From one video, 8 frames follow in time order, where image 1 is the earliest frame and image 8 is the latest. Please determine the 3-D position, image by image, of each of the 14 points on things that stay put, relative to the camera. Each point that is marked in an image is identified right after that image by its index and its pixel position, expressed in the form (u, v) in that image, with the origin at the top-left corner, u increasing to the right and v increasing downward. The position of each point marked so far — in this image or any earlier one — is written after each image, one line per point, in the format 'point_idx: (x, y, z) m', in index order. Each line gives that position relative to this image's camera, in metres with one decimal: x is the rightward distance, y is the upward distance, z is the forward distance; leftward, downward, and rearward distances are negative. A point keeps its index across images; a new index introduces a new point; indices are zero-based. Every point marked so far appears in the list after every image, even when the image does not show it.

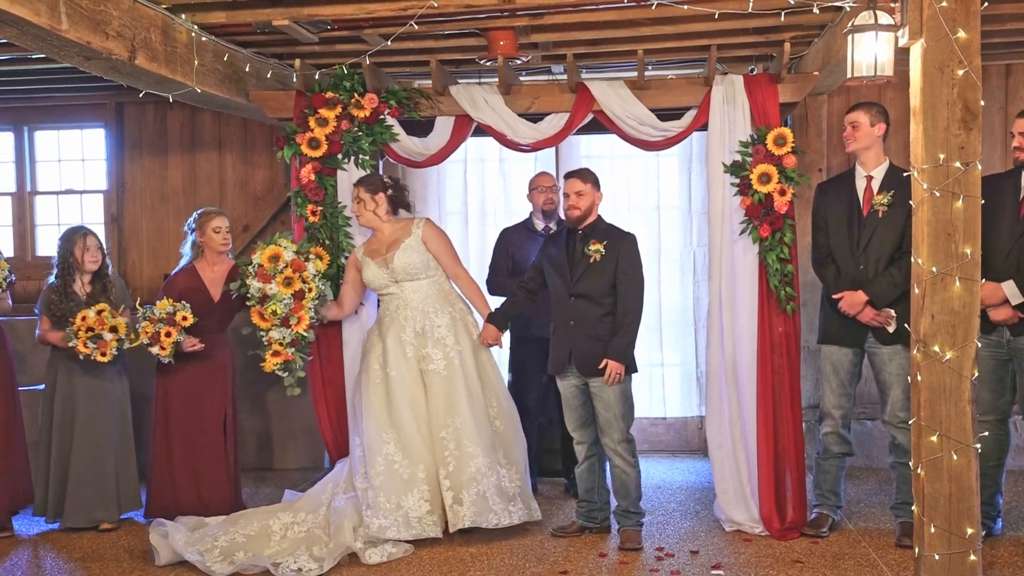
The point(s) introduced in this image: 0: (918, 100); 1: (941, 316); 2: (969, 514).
0: (+1.5, +0.7, +3.0) m
1: (+1.6, -0.1, +3.1) m
2: (+1.7, -0.8, +3.1) m
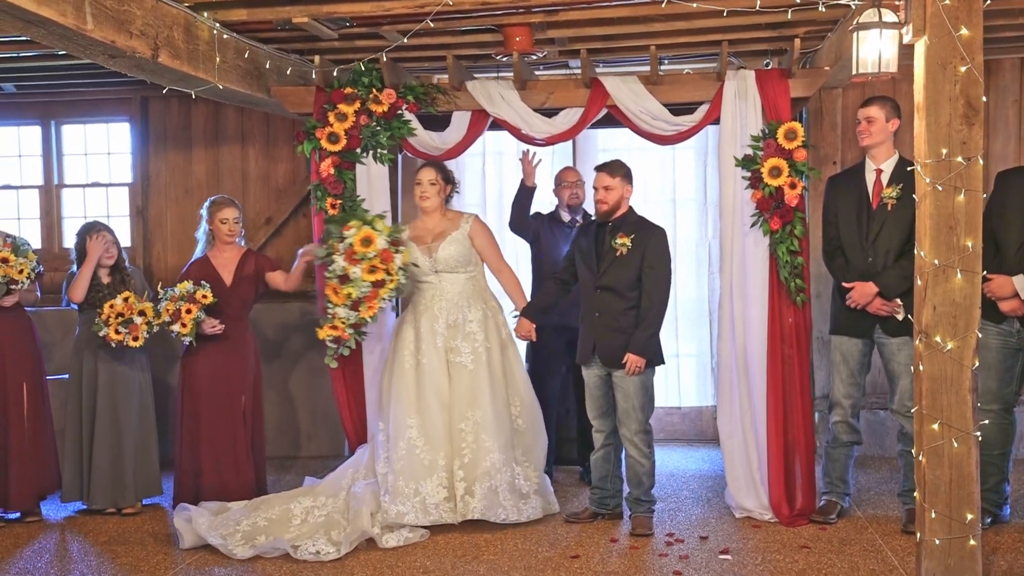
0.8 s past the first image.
0: (+1.5, +0.7, +3.1) m
1: (+1.6, -0.1, +3.1) m
2: (+1.7, -0.8, +3.1) m
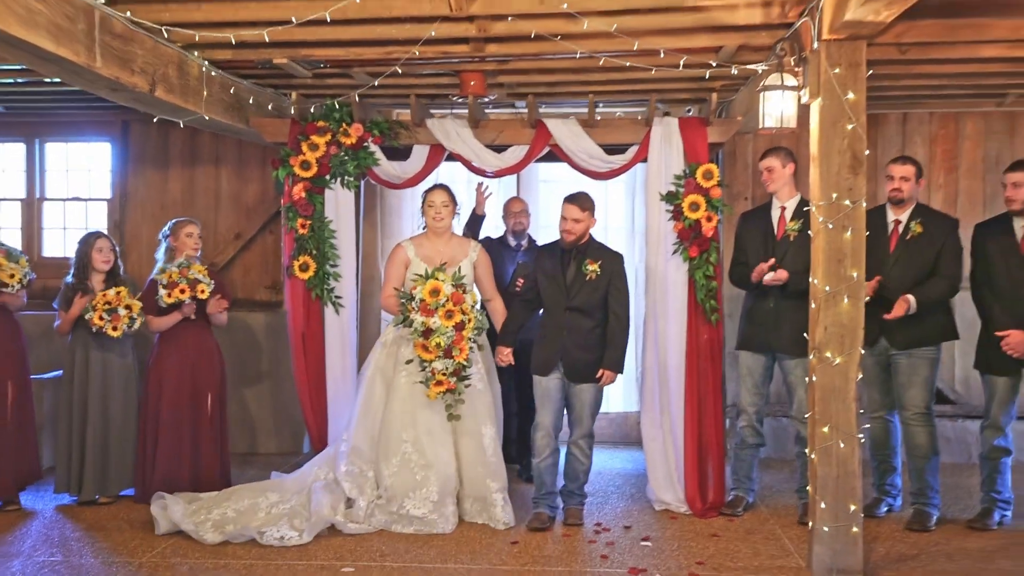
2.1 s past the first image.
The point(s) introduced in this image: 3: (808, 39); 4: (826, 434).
0: (+1.4, +0.6, +3.7) m
1: (+1.4, -0.2, +3.7) m
2: (+1.5, -0.9, +3.7) m
3: (+1.4, +1.1, +3.8) m
4: (+1.4, -0.7, +3.8) m
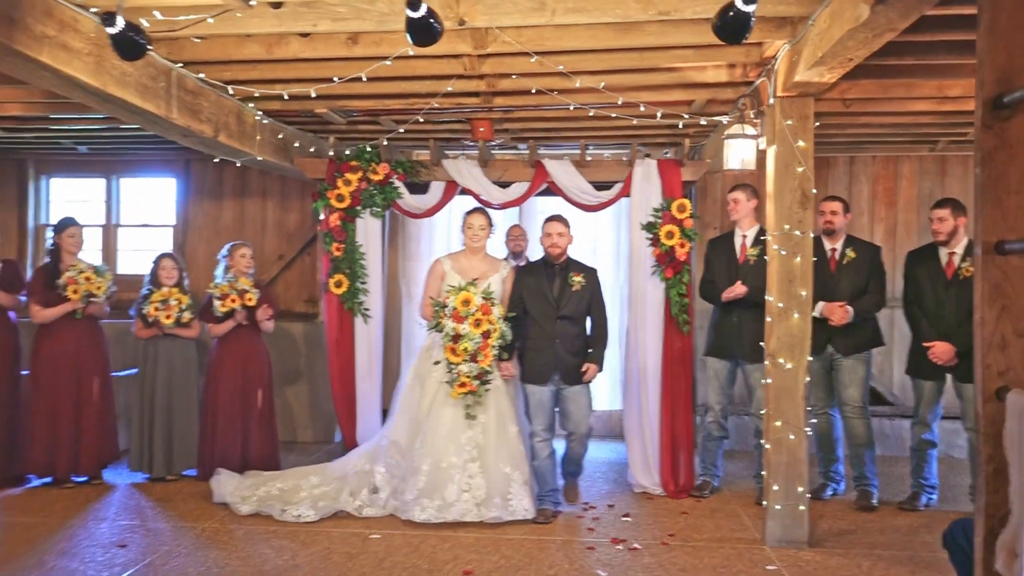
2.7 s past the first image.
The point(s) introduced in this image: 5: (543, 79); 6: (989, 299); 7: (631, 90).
0: (+1.4, +0.5, +4.5) m
1: (+1.4, -0.3, +4.5) m
2: (+1.5, -1.0, +4.5) m
3: (+1.4, +1.1, +4.7) m
4: (+1.4, -0.7, +4.6) m
5: (+0.2, +1.2, +4.8) m
6: (+1.1, 0.0, +2.0) m
7: (+0.7, +1.2, +5.1) m
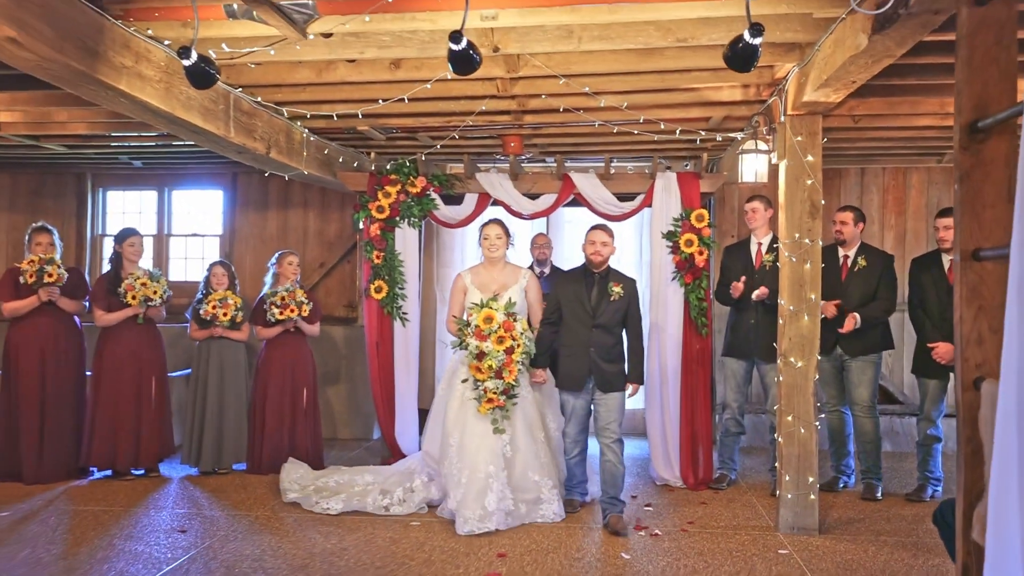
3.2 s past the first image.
0: (+1.5, +0.5, +4.9) m
1: (+1.6, -0.3, +4.9) m
2: (+1.7, -1.0, +4.9) m
3: (+1.6, +1.0, +5.0) m
4: (+1.6, -0.8, +4.9) m
5: (+0.4, +1.2, +5.2) m
6: (+1.2, 0.0, +2.3) m
7: (+0.9, +1.1, +5.5) m
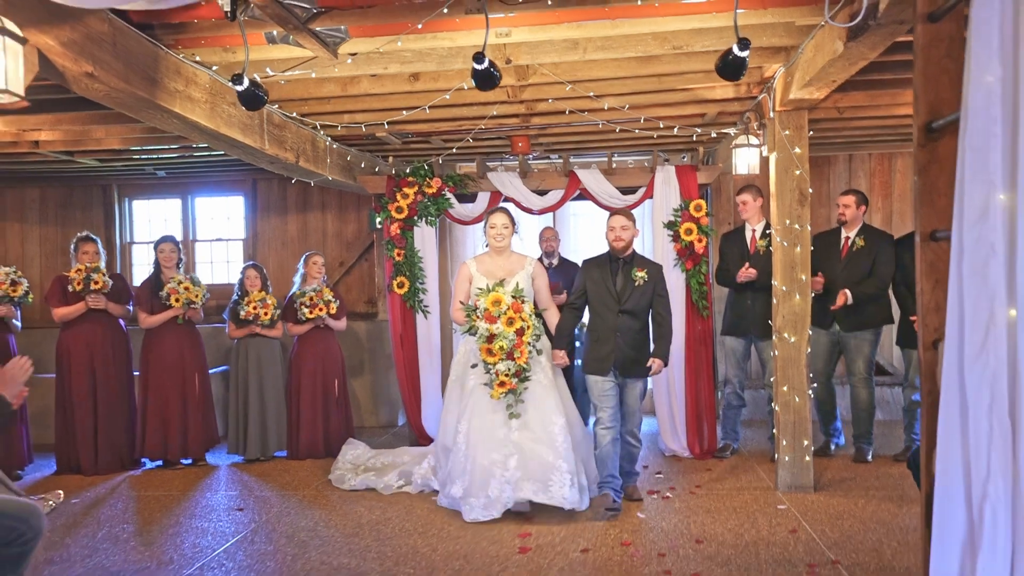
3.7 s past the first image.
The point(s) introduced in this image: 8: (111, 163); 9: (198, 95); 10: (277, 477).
0: (+1.6, +0.6, +5.3) m
1: (+1.7, -0.2, +5.3) m
2: (+1.8, -0.9, +5.3) m
3: (+1.6, +1.1, +5.5) m
4: (+1.7, -0.7, +5.3) m
5: (+0.4, +1.2, +5.6) m
6: (+1.3, 0.0, +2.8) m
7: (+0.9, +1.2, +5.9) m
8: (-3.6, +1.1, +7.6) m
9: (-1.5, +0.9, +4.2) m
10: (-1.6, -1.3, +5.8) m
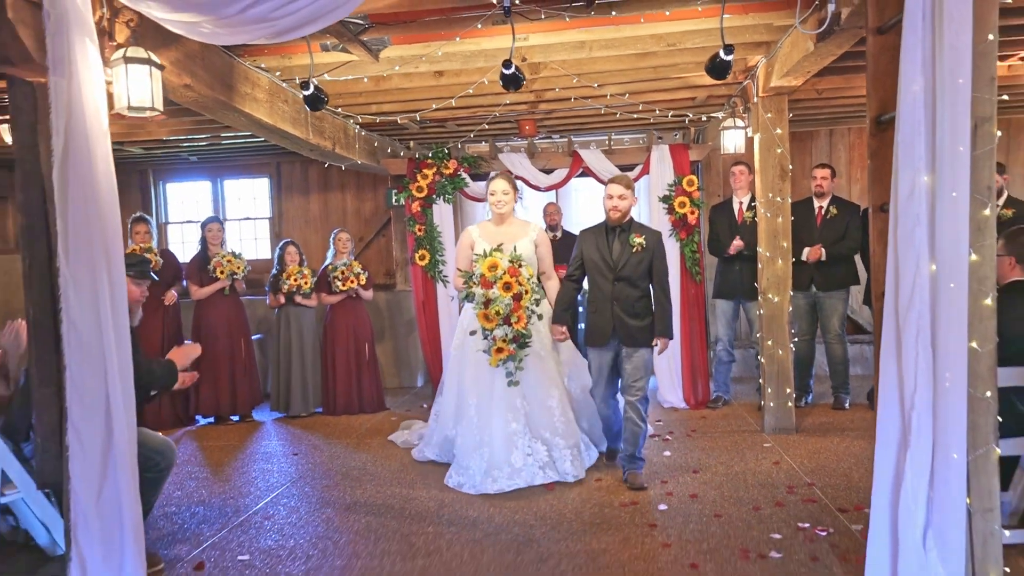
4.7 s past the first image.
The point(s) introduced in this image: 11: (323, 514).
0: (+1.7, +0.9, +6.0) m
1: (+1.8, +0.1, +6.0) m
2: (+1.9, -0.7, +6.0) m
3: (+1.7, +1.4, +6.1) m
4: (+1.8, -0.4, +6.1) m
5: (+0.5, +1.5, +6.3) m
6: (+1.5, +0.2, +3.5) m
7: (+1.0, +1.5, +6.5) m
8: (-3.5, +1.3, +8.3) m
9: (-1.4, +1.1, +4.8) m
10: (-1.5, -1.1, +6.6) m
11: (-1.0, -1.2, +4.6) m
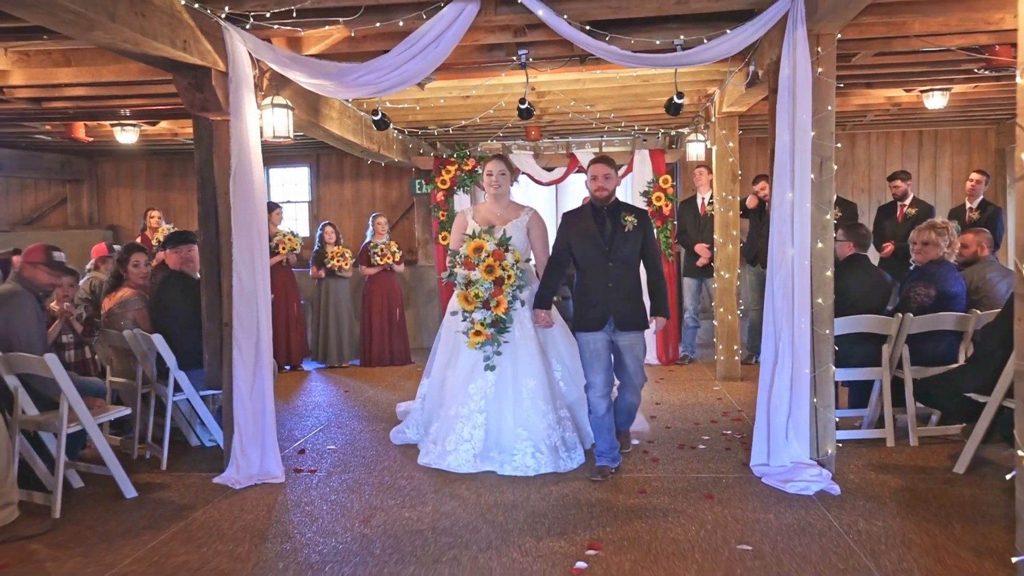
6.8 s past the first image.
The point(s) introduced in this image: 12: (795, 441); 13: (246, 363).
0: (+1.8, +1.1, +7.6) m
1: (+1.9, +0.3, +7.7) m
2: (+2.0, -0.5, +7.7) m
3: (+1.8, +1.6, +7.8) m
4: (+1.9, -0.2, +7.7) m
5: (+0.6, +1.7, +7.9) m
6: (+1.6, +0.3, +5.1) m
7: (+1.1, +1.7, +8.2) m
8: (-3.4, +1.7, +9.9) m
9: (-1.3, +1.3, +6.5) m
10: (-1.4, -0.8, +8.2) m
11: (-1.0, -1.0, +6.3) m
12: (+1.5, -0.8, +4.6) m
13: (-1.5, -0.4, +4.7) m
